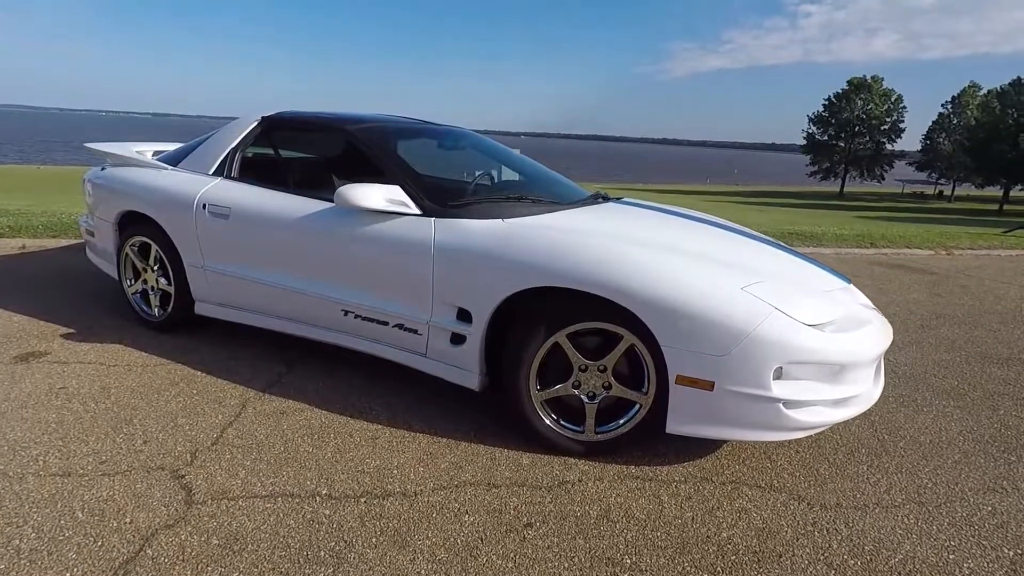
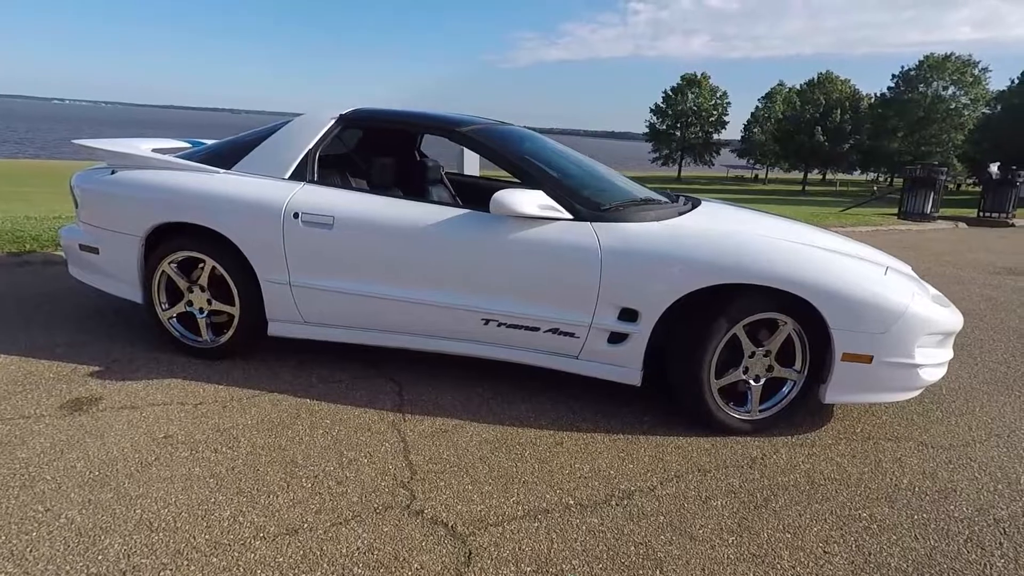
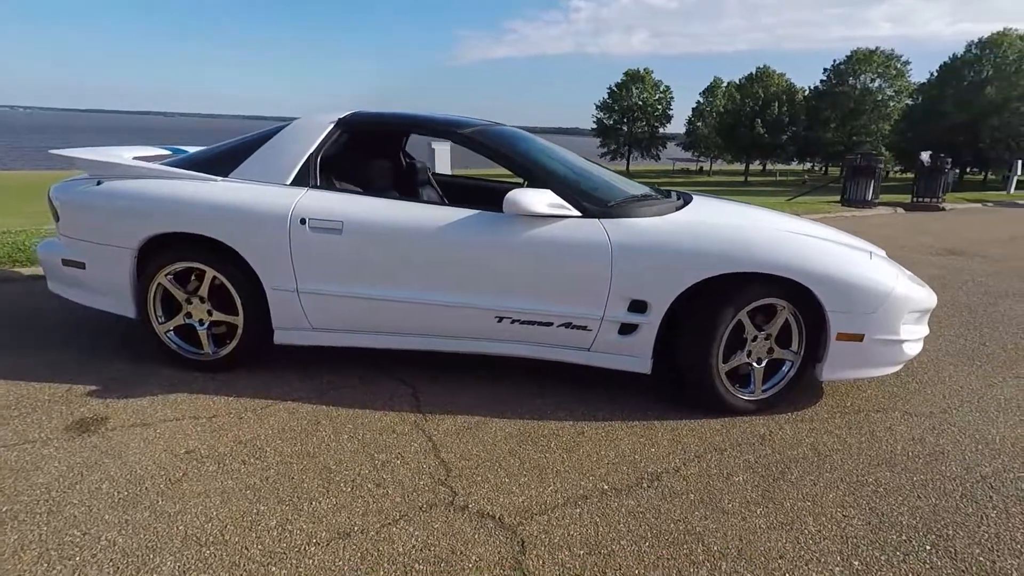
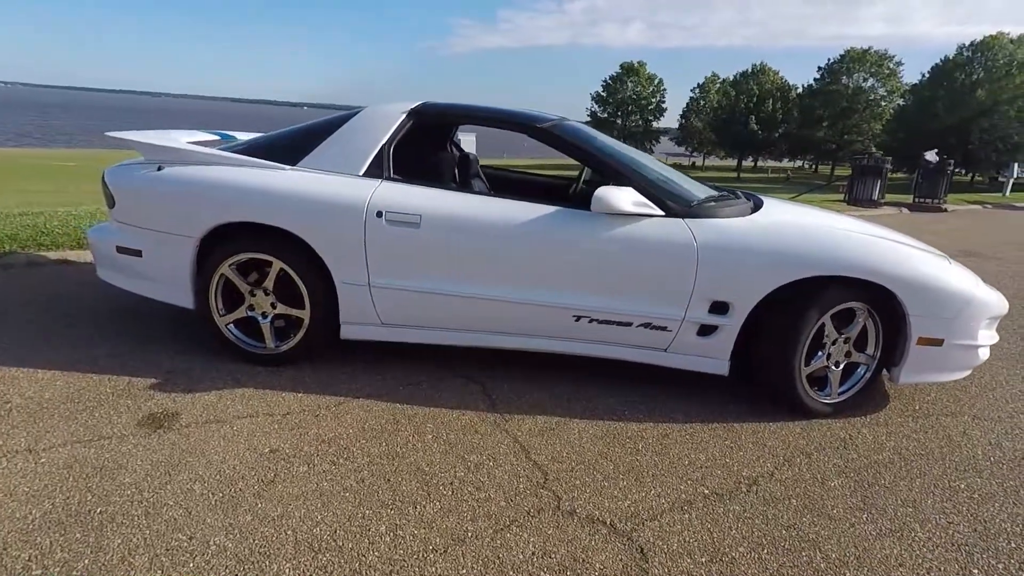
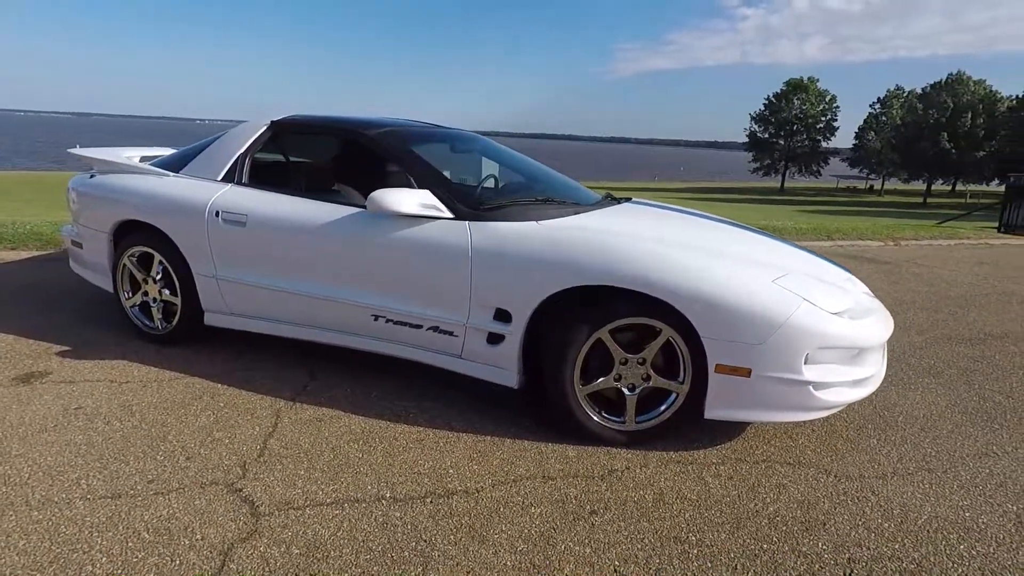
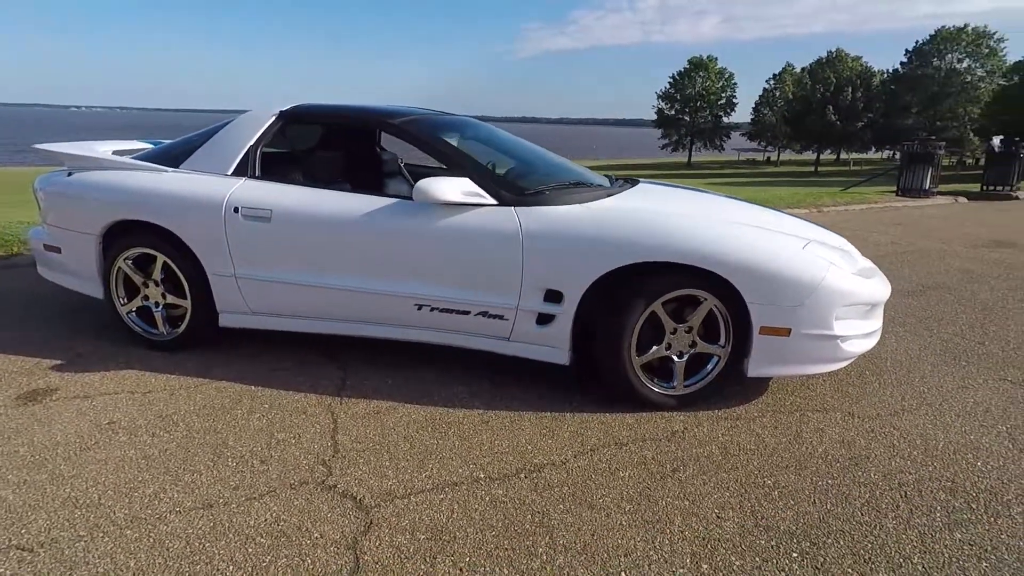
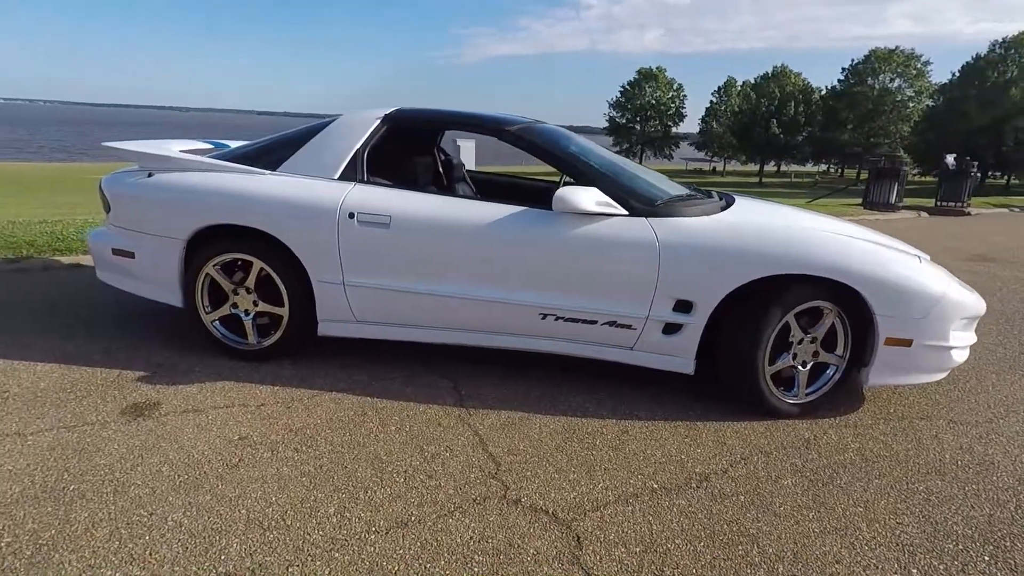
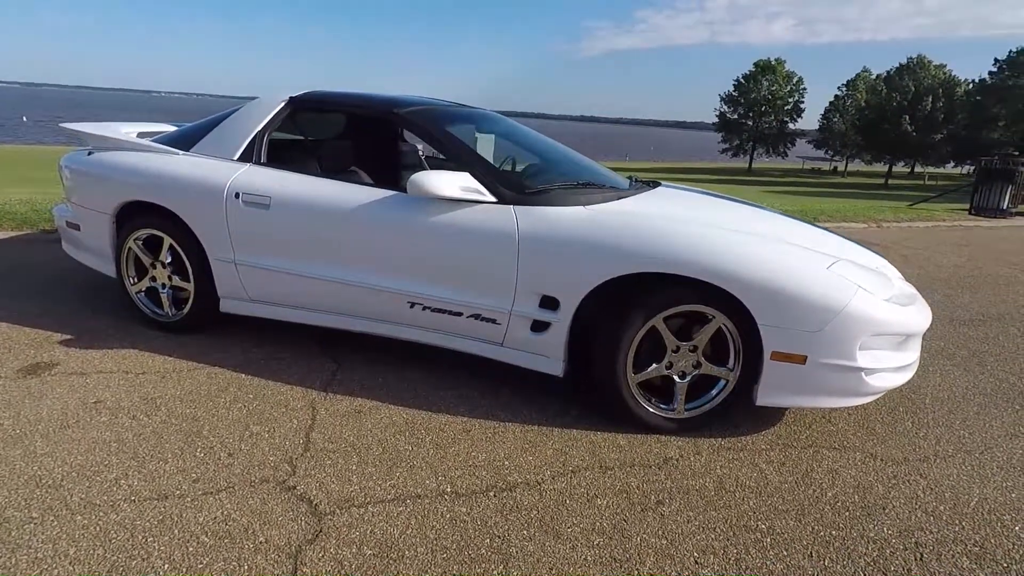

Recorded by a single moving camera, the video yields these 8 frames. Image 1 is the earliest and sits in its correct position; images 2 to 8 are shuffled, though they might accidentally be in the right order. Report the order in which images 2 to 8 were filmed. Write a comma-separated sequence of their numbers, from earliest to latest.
5, 8, 6, 2, 3, 7, 4
